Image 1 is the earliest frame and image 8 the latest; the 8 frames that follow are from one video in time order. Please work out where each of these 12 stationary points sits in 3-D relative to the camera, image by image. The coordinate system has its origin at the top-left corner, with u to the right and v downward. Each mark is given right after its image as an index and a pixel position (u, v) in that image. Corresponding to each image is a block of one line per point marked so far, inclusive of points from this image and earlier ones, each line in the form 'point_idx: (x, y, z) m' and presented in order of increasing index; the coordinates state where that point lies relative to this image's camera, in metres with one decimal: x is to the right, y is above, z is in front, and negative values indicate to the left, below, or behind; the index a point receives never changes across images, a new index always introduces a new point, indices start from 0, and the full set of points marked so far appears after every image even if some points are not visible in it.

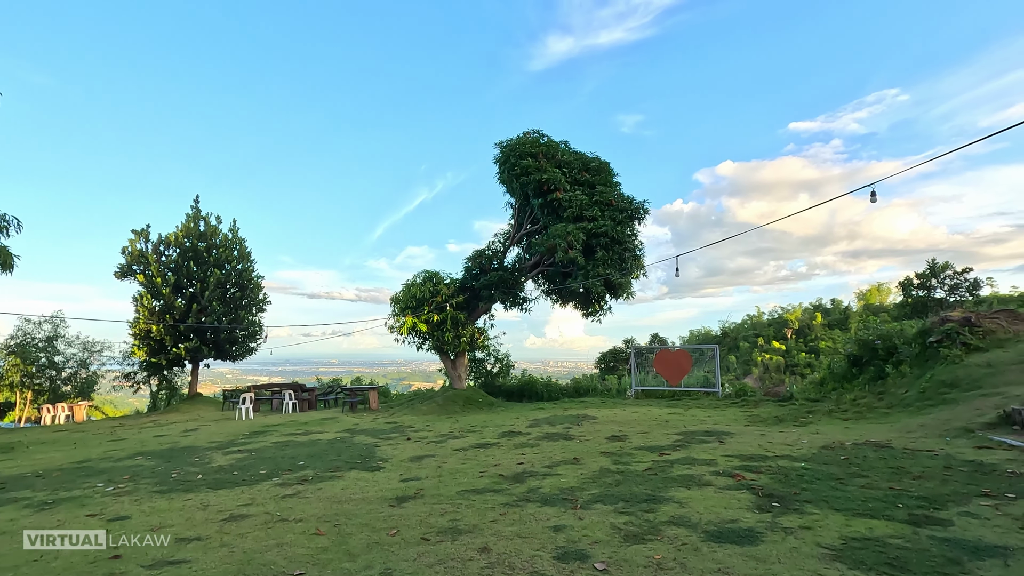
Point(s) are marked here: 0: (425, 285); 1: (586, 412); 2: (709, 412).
0: (-2.2, +0.1, +13.3) m
1: (+1.5, -2.5, +11.0) m
2: (+3.8, -2.4, +10.4) m
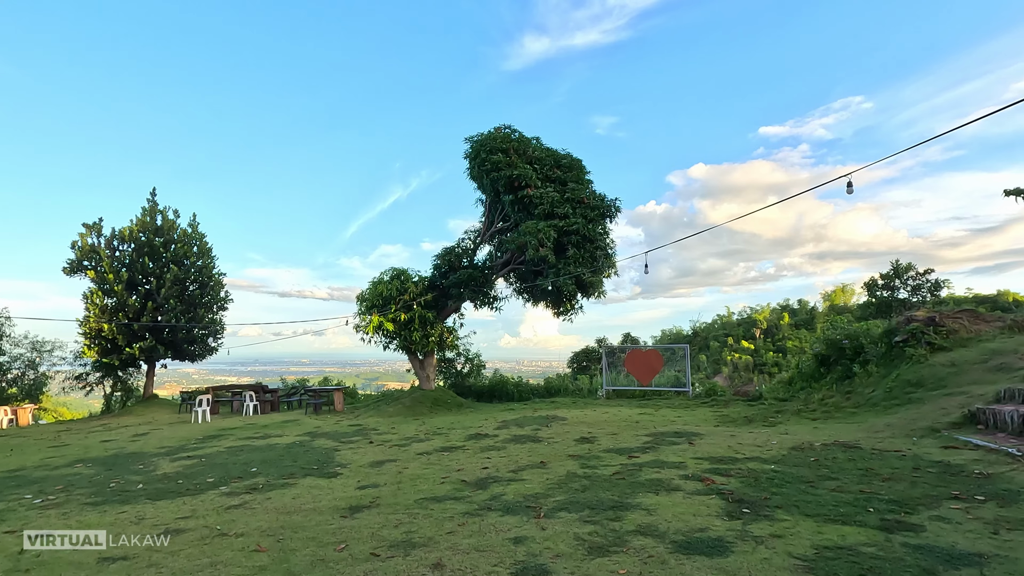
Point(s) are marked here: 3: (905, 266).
0: (-2.9, +0.1, +12.9) m
1: (+0.9, -2.5, +10.8) m
2: (+3.2, -2.4, +10.3) m
3: (+11.9, +0.7, +16.3) m
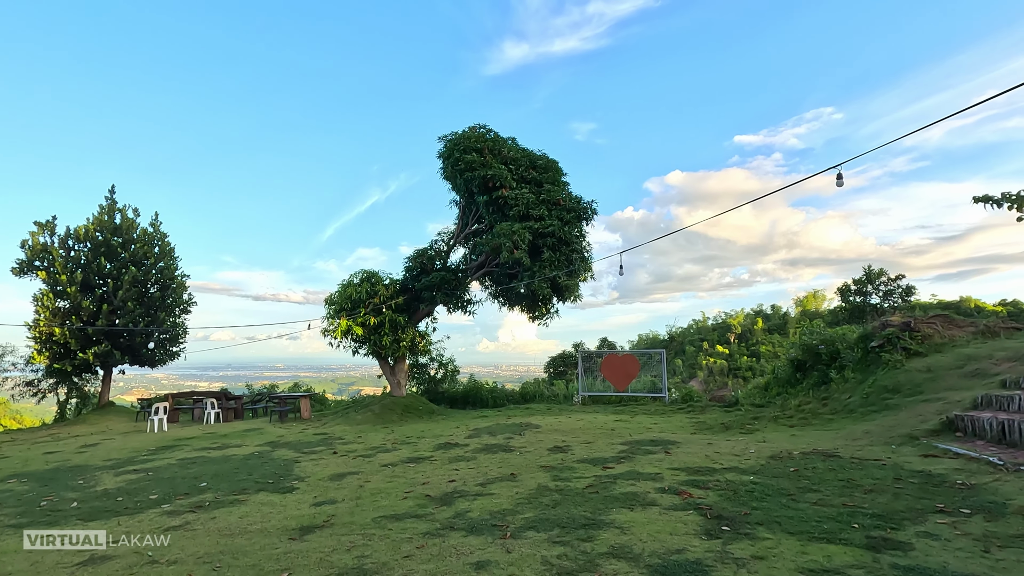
0: (-3.5, 0.0, +12.4) m
1: (+0.3, -2.6, +10.5) m
2: (+2.7, -2.5, +10.1) m
3: (+11.2, +0.5, +16.4) m
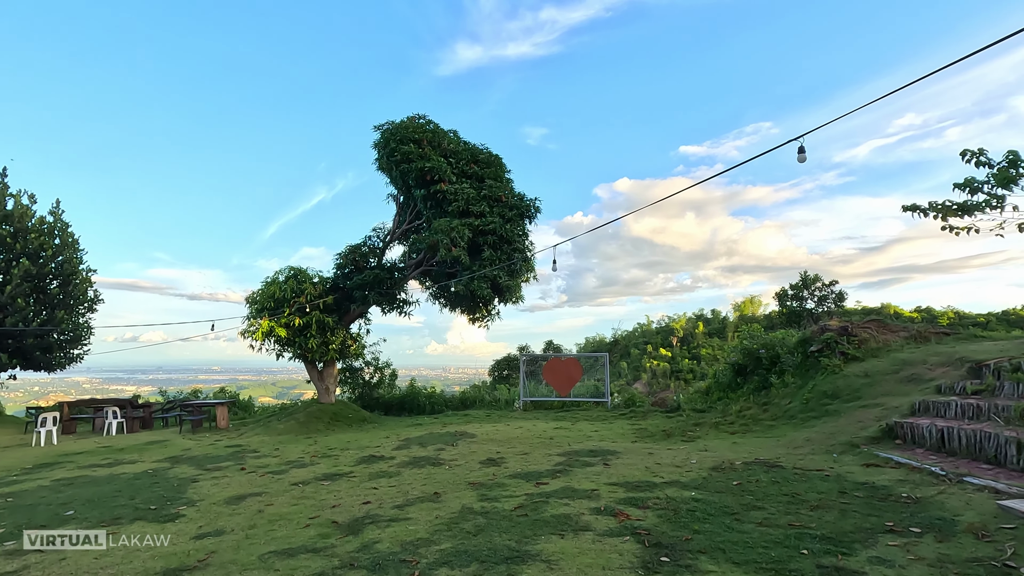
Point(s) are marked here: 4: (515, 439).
0: (-4.8, +0.1, +11.5) m
1: (-0.8, -2.6, +9.8) m
2: (+1.5, -2.5, +9.7) m
3: (+9.4, +0.3, +16.8) m
4: (+0.1, -2.4, +8.4) m
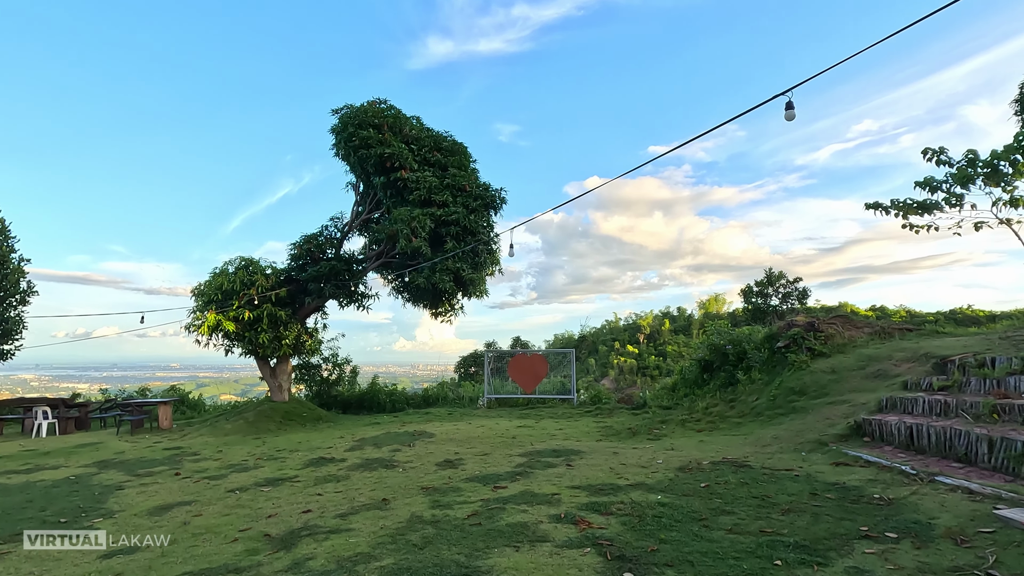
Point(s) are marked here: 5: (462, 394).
0: (-5.6, +0.3, +10.8) m
1: (-1.5, -2.4, +9.4) m
2: (+0.9, -2.4, +9.4) m
3: (+8.4, +0.4, +16.9) m
4: (-0.5, -2.3, +8.0) m
5: (-1.3, -2.8, +13.9) m
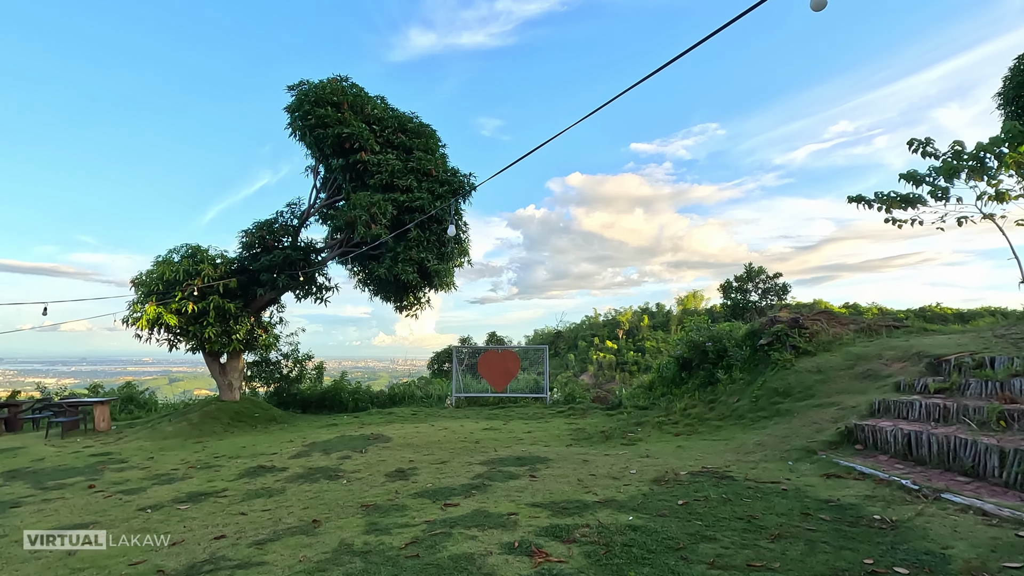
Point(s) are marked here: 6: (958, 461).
0: (-6.2, +0.4, +9.9) m
1: (-2.1, -2.3, +8.7) m
2: (+0.3, -2.3, +8.8) m
3: (+7.6, +0.6, +16.5) m
4: (-1.0, -2.1, +7.4) m
5: (-2.0, -2.6, +13.2) m
6: (+3.6, -1.4, +4.3) m
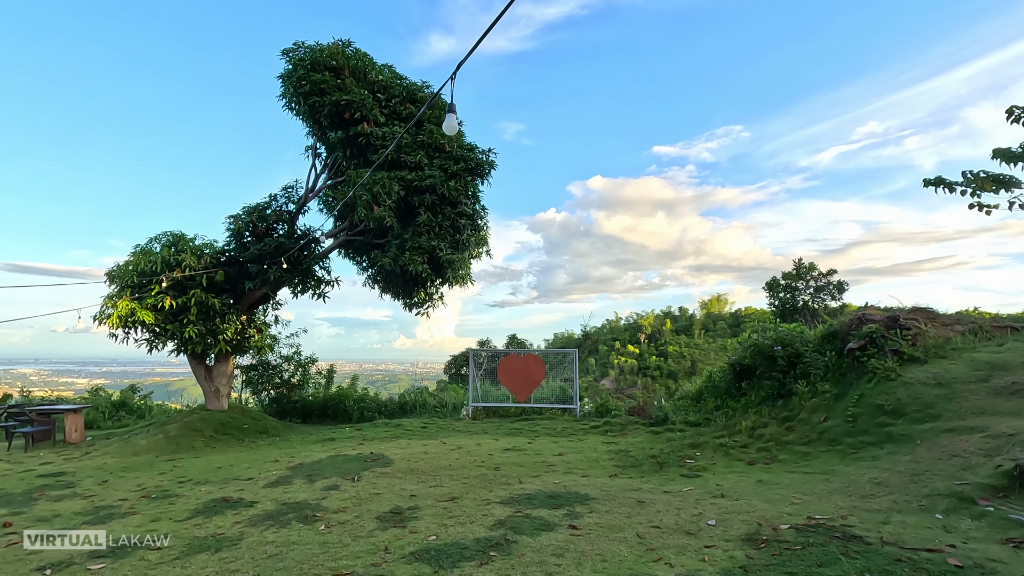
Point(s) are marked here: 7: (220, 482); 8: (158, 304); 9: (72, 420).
0: (-5.7, +0.6, +8.7) m
1: (-1.7, -2.2, +7.3) m
2: (+0.7, -2.1, +7.3) m
3: (+8.2, +0.6, +14.8) m
4: (-0.7, -2.0, +5.9) m
5: (-1.5, -2.5, +11.8) m
6: (+3.8, -1.3, +2.7) m
7: (-3.3, -2.2, +6.0) m
8: (-5.6, -0.2, +8.5) m
9: (-7.5, -2.2, +9.1) m
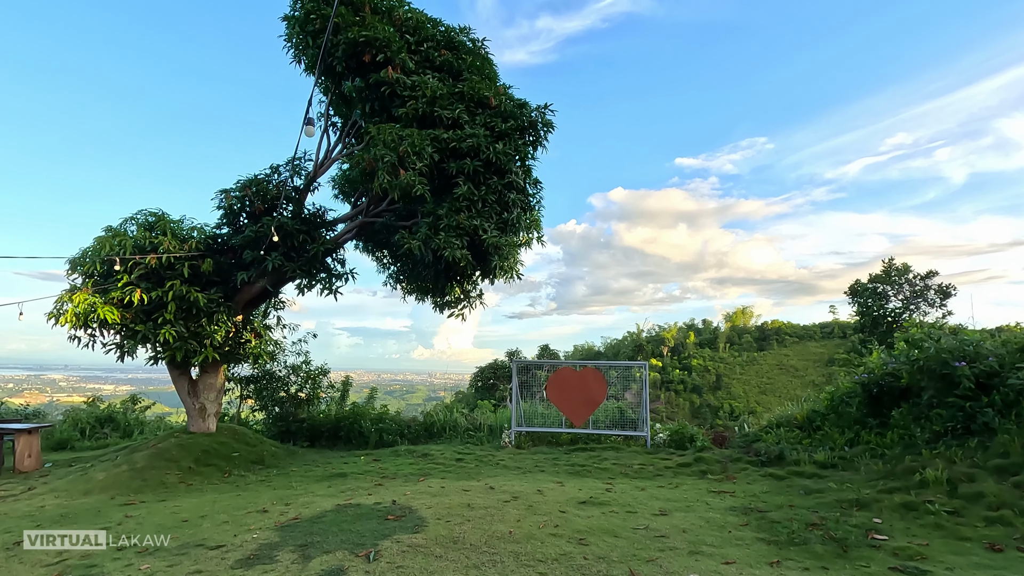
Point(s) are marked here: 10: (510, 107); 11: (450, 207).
0: (-4.9, +0.7, +6.9) m
1: (-1.0, -2.1, +5.3) m
2: (+1.4, -2.0, +5.3) m
3: (+9.2, +0.5, +12.5) m
4: (0.0, -1.9, +4.0) m
5: (-0.6, -2.5, +9.8) m
6: (+4.4, -1.1, +0.6) m
7: (-2.6, -2.0, +4.1) m
8: (-4.8, -0.1, +6.7) m
9: (-6.7, -2.1, +7.4) m
10: (0.0, +2.3, +7.1) m
11: (-0.8, +1.0, +6.6) m
